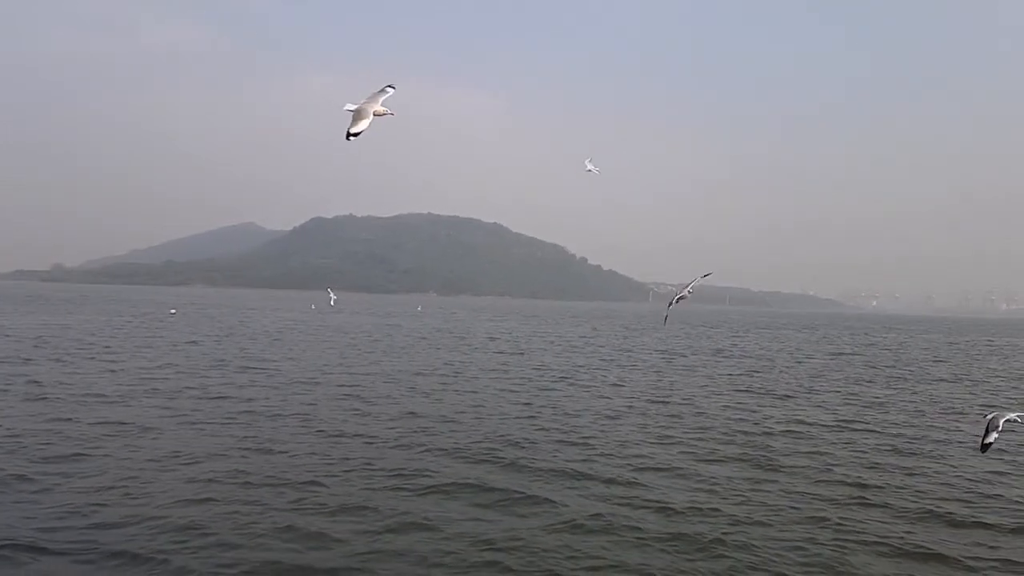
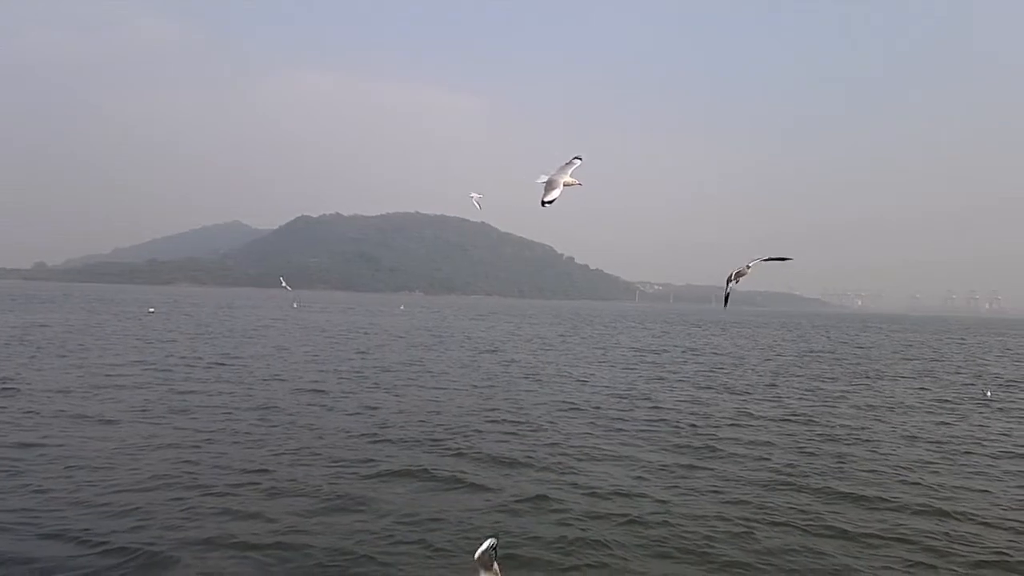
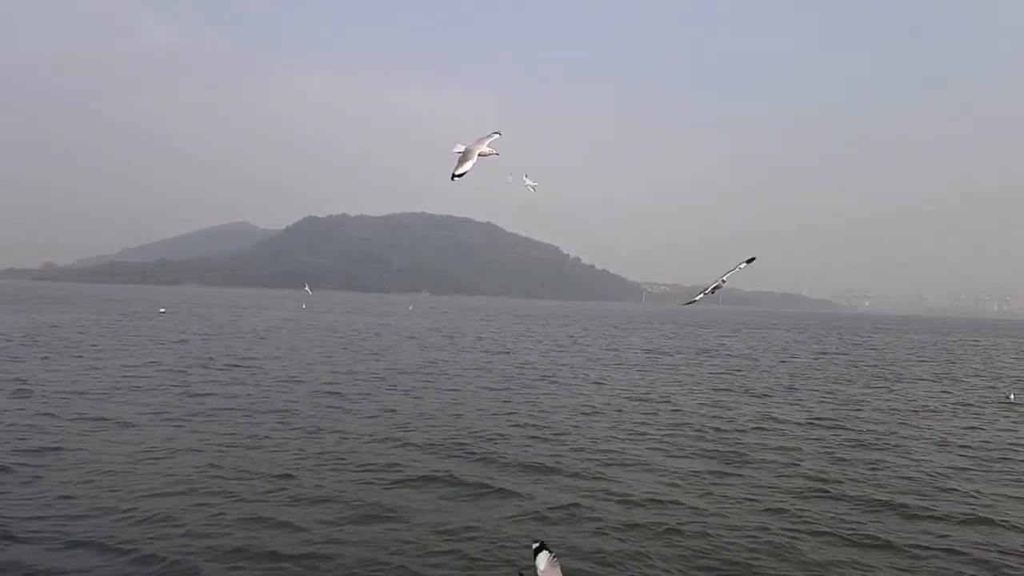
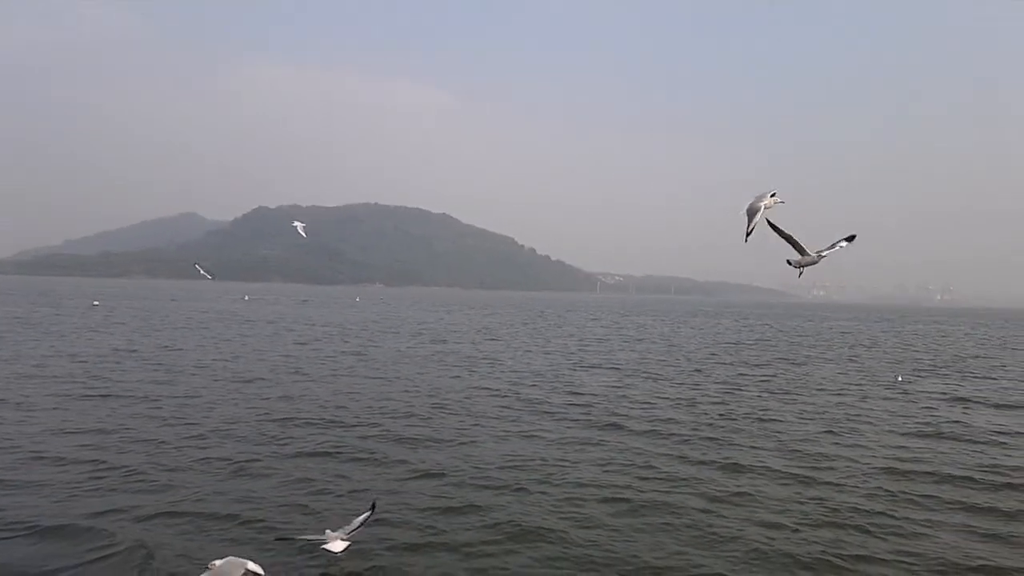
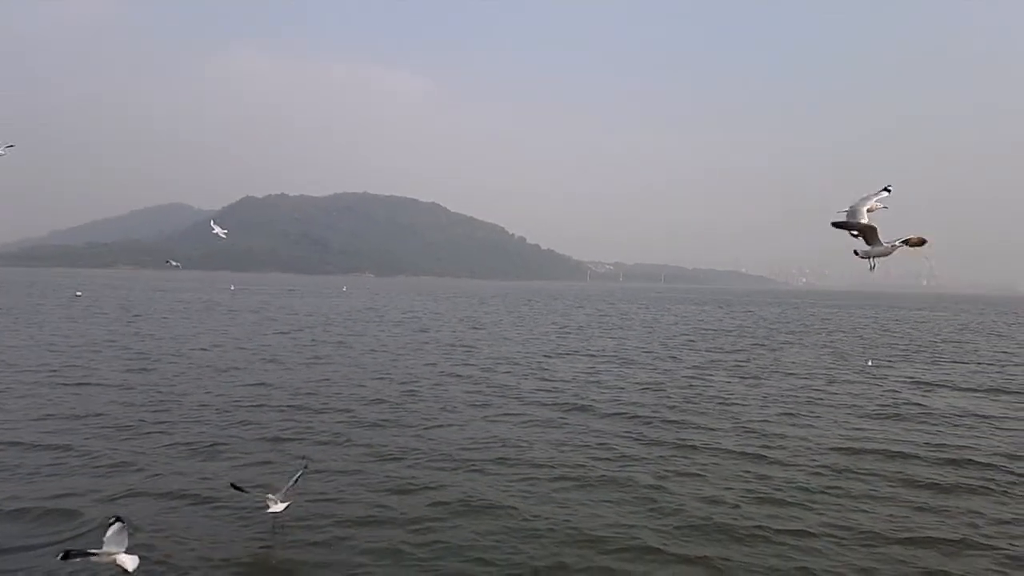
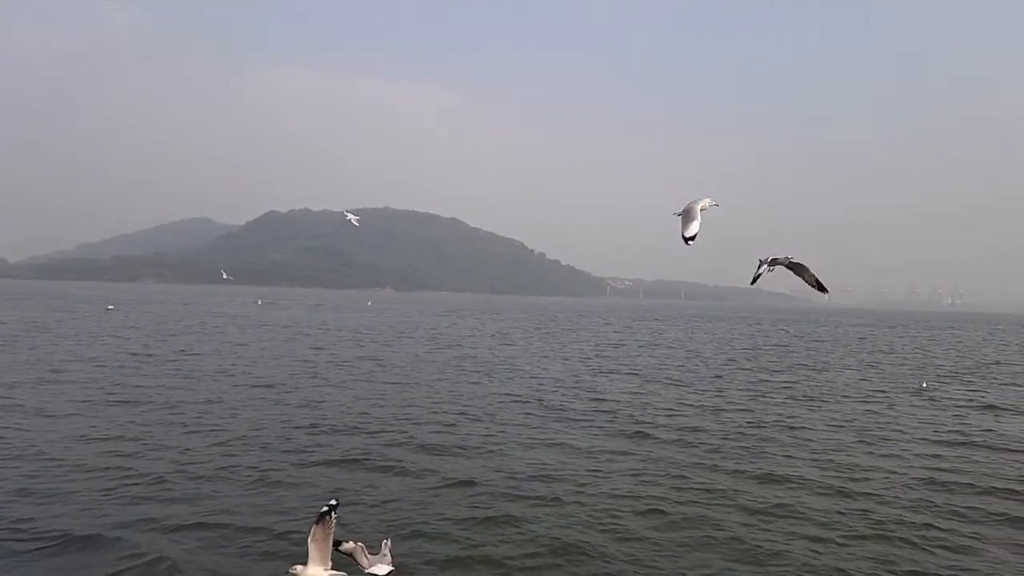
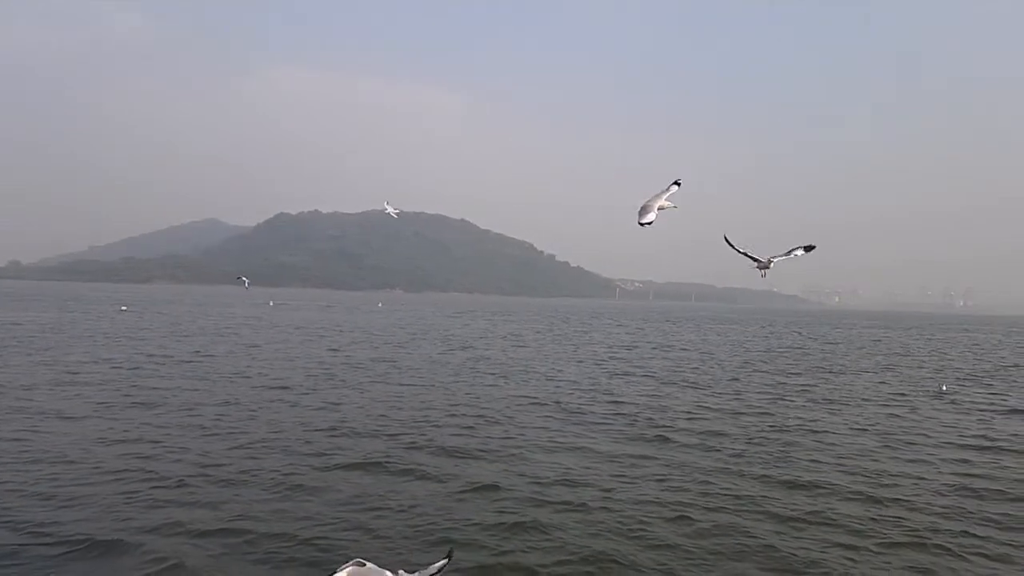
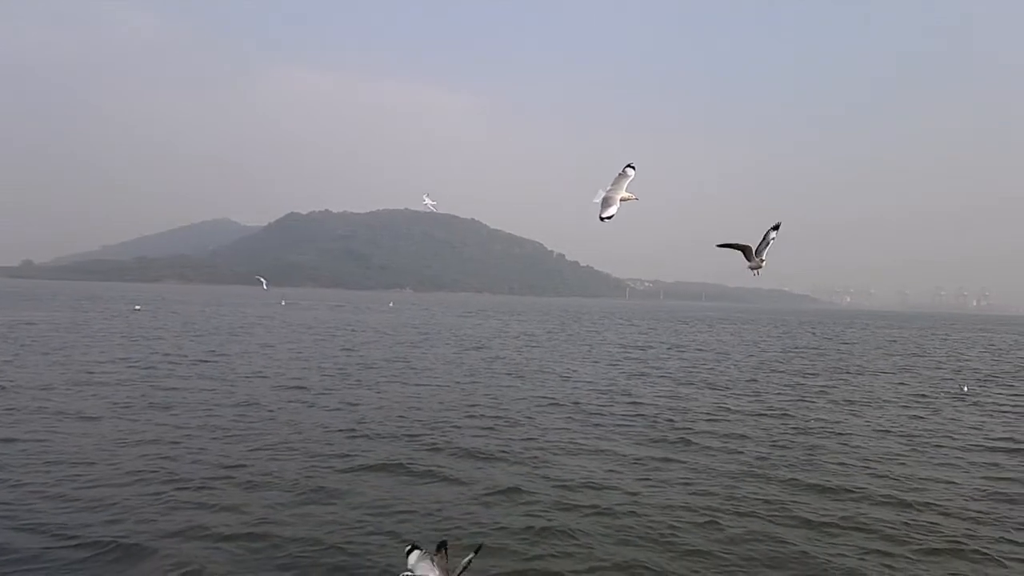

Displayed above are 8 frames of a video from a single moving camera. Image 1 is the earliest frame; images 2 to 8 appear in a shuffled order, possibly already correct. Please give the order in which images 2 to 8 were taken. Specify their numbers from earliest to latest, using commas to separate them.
3, 2, 8, 7, 6, 4, 5
